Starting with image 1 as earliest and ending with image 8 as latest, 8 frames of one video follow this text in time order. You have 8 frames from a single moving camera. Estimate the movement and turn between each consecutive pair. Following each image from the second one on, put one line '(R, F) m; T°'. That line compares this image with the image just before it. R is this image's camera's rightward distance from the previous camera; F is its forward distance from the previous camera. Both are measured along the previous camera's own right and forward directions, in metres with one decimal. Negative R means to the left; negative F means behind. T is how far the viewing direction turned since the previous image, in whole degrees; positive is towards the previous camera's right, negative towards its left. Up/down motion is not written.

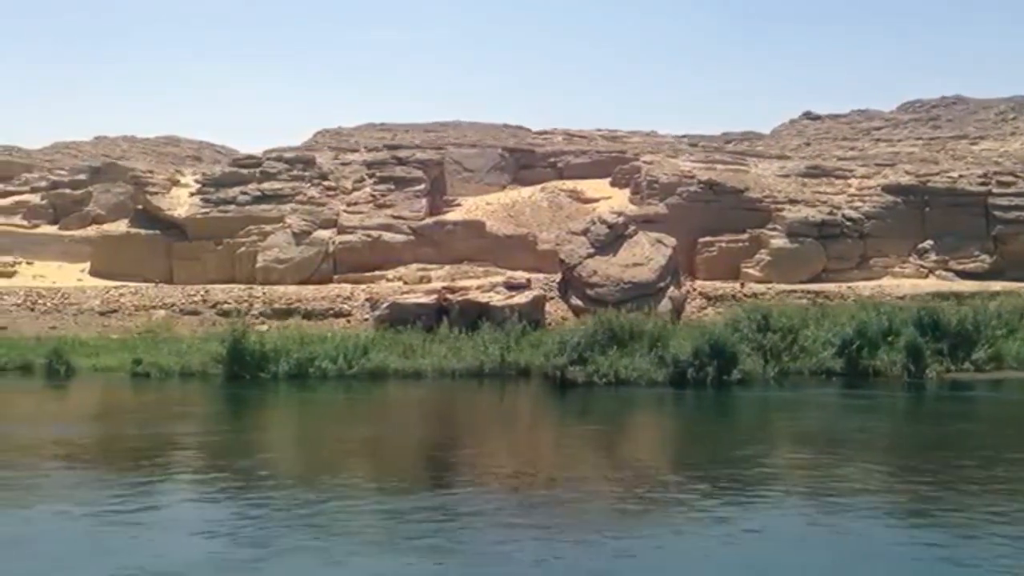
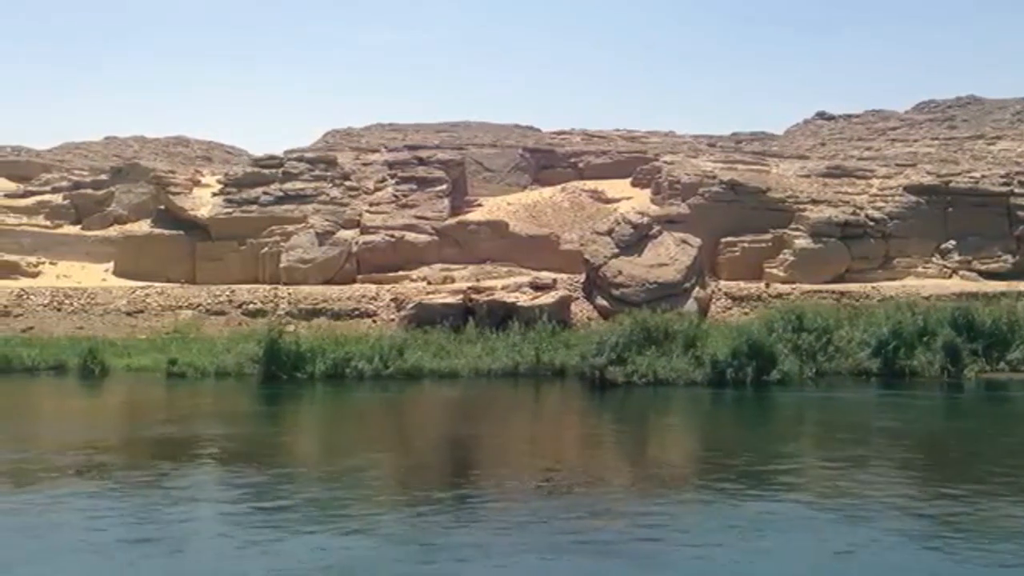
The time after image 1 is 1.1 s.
(-0.5, 0.0) m; 0°
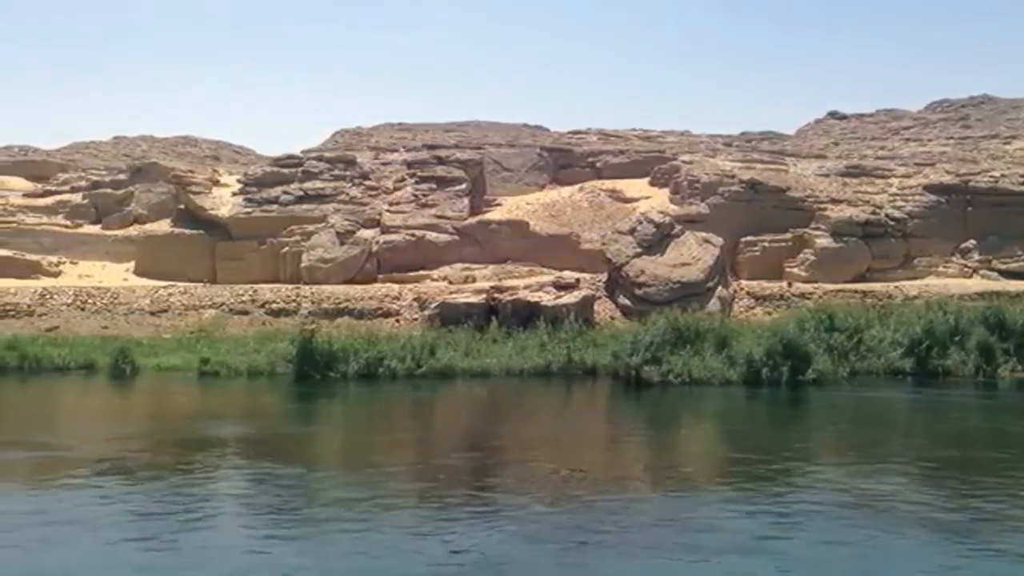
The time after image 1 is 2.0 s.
(-0.4, 0.0) m; 0°
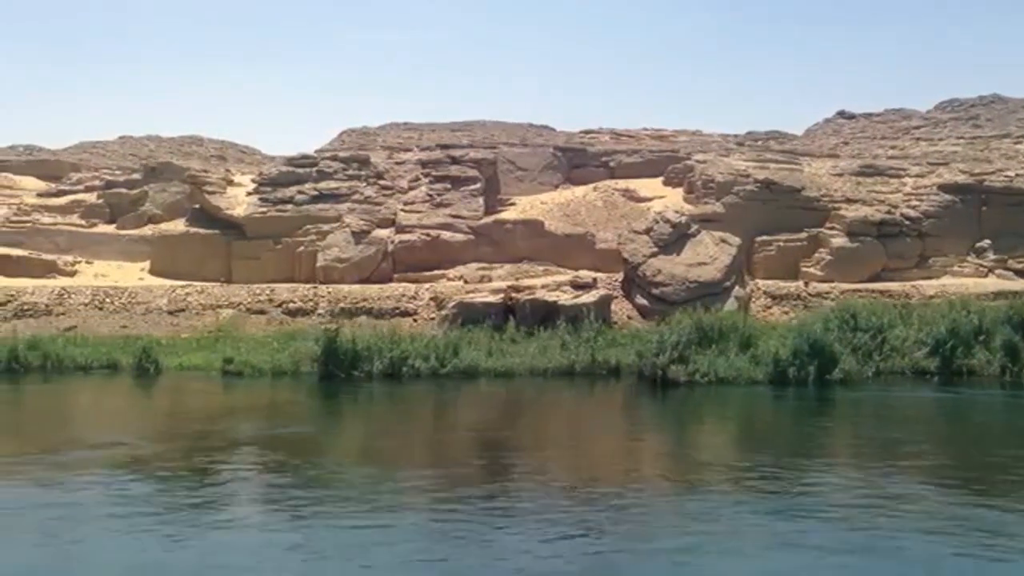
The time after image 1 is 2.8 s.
(-0.3, 0.0) m; 0°
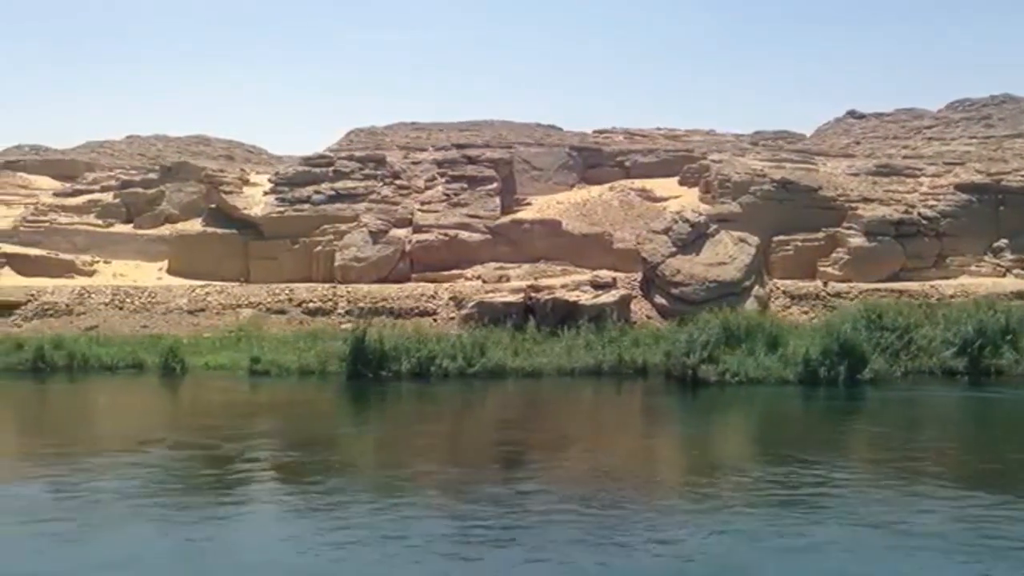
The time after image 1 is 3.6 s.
(-0.4, 0.0) m; 0°
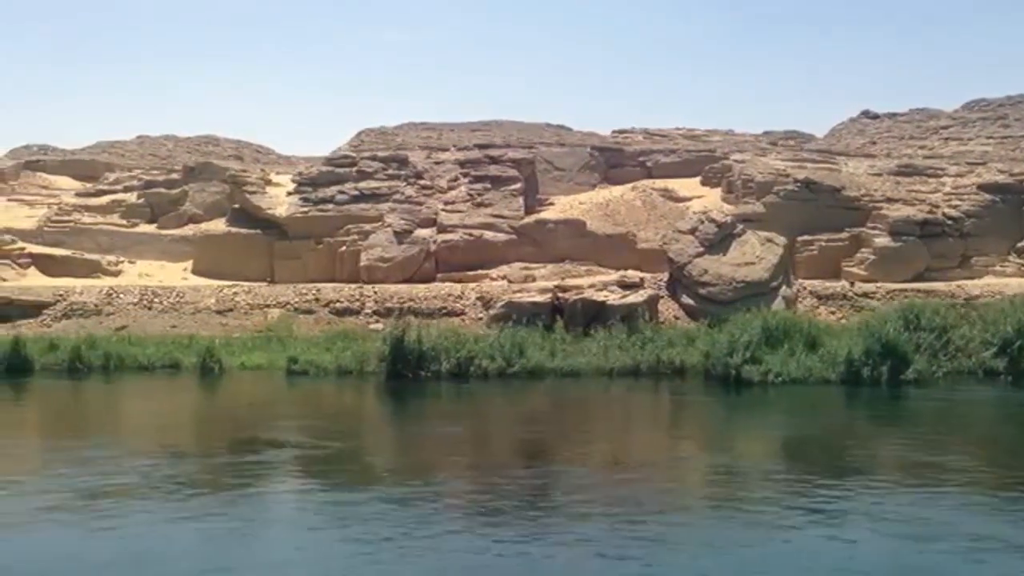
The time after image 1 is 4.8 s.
(-0.5, 0.0) m; 0°
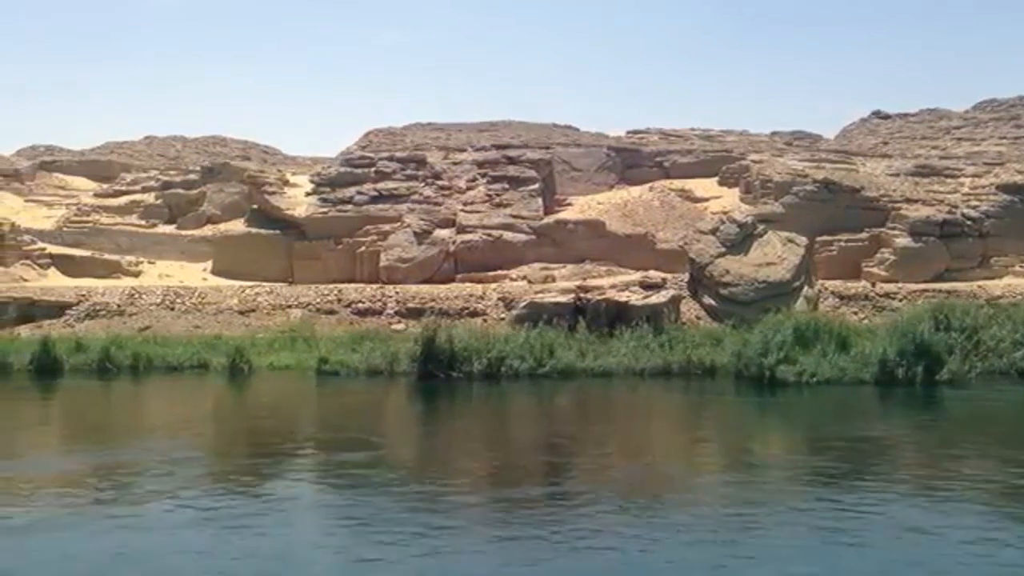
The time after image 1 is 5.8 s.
(-0.4, 0.0) m; 0°
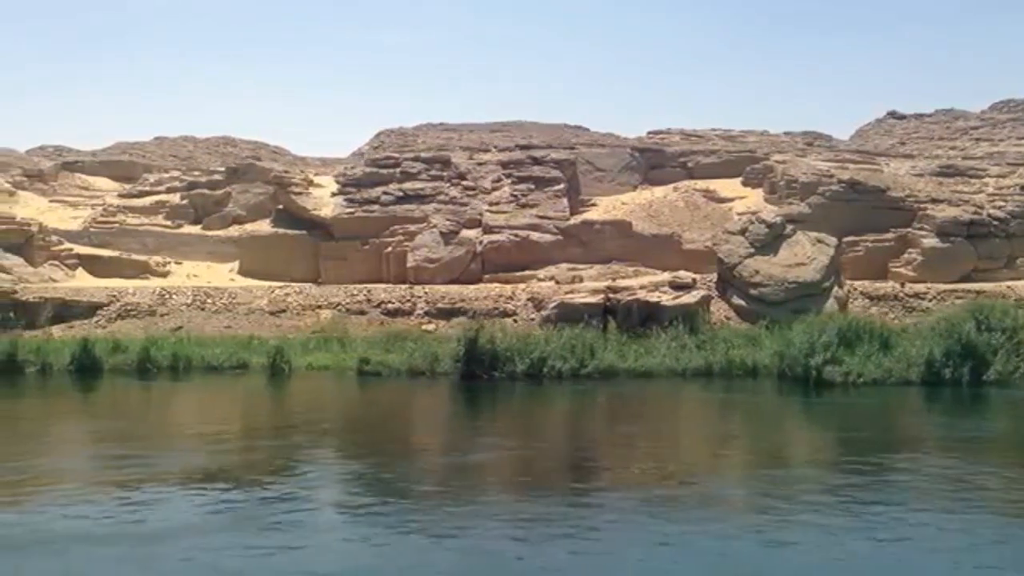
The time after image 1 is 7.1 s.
(-0.6, 0.0) m; 0°
